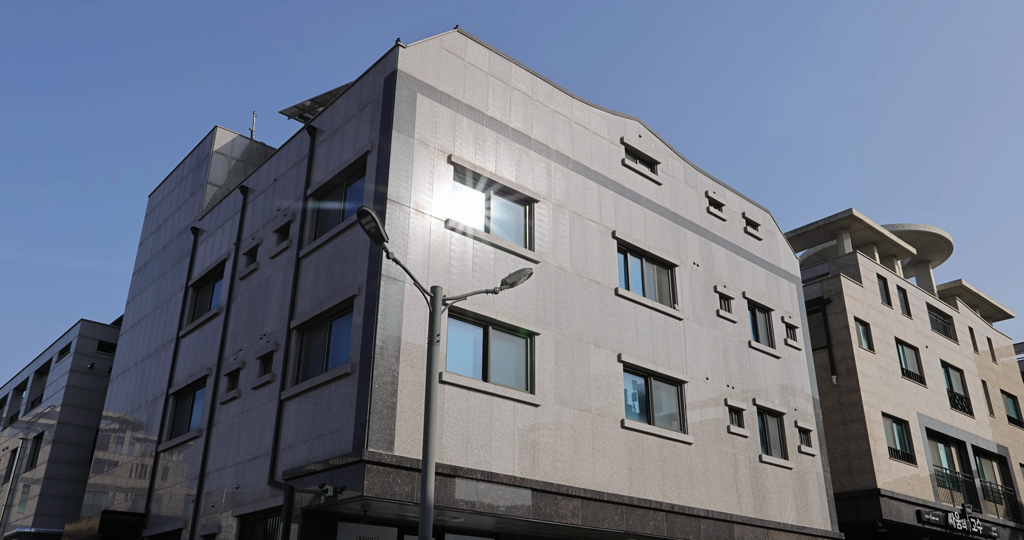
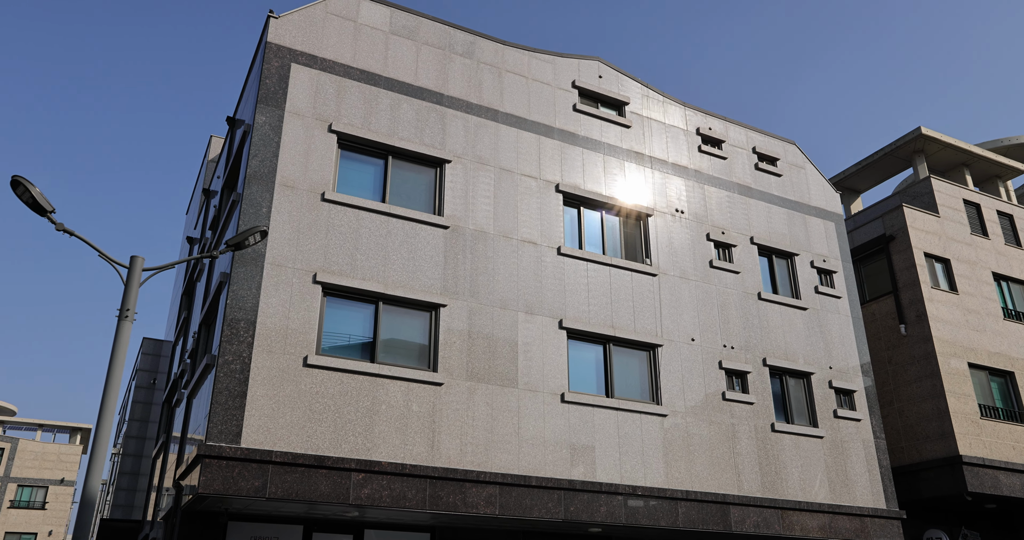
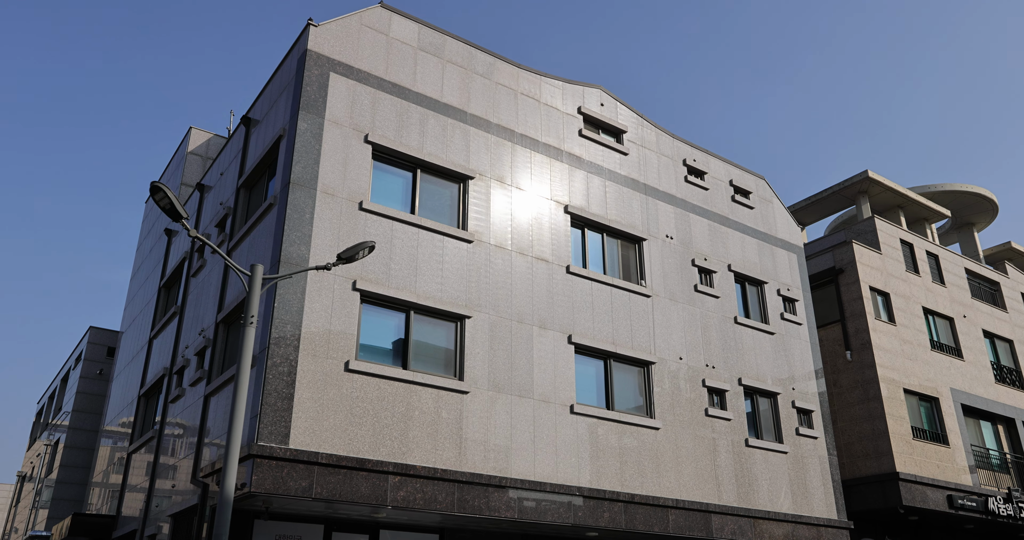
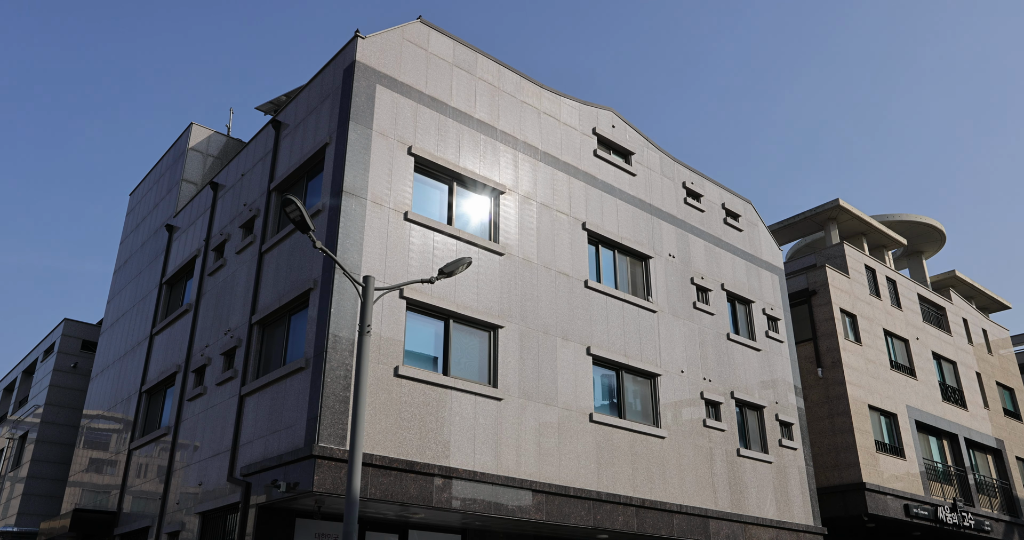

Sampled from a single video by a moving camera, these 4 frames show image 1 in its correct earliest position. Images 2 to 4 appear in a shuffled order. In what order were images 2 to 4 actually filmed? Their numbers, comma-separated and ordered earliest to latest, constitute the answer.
4, 3, 2
